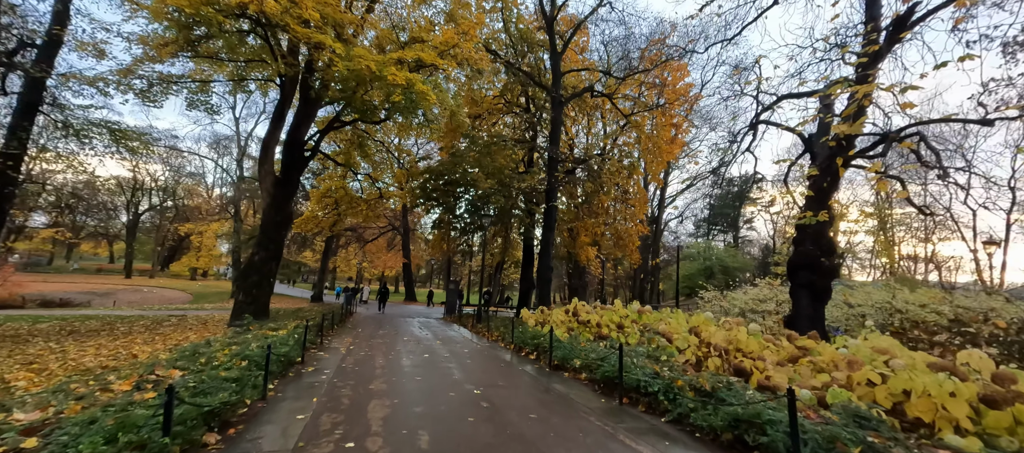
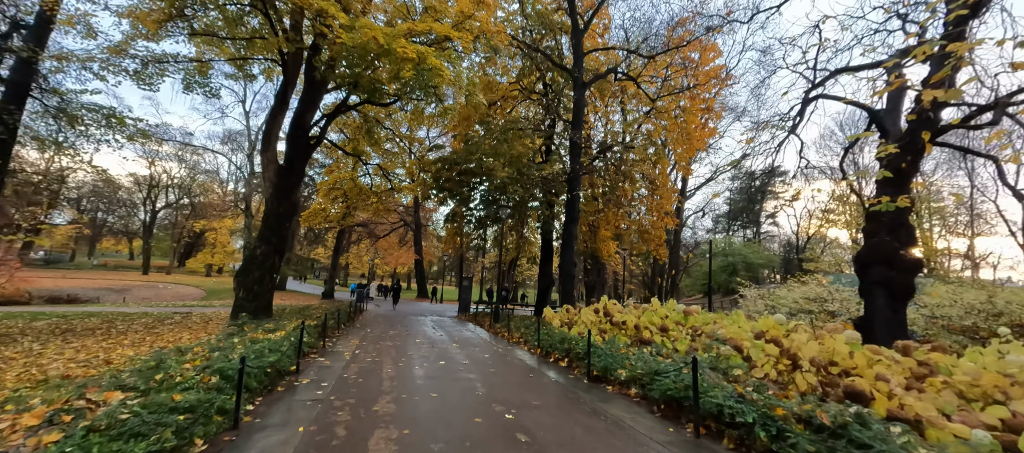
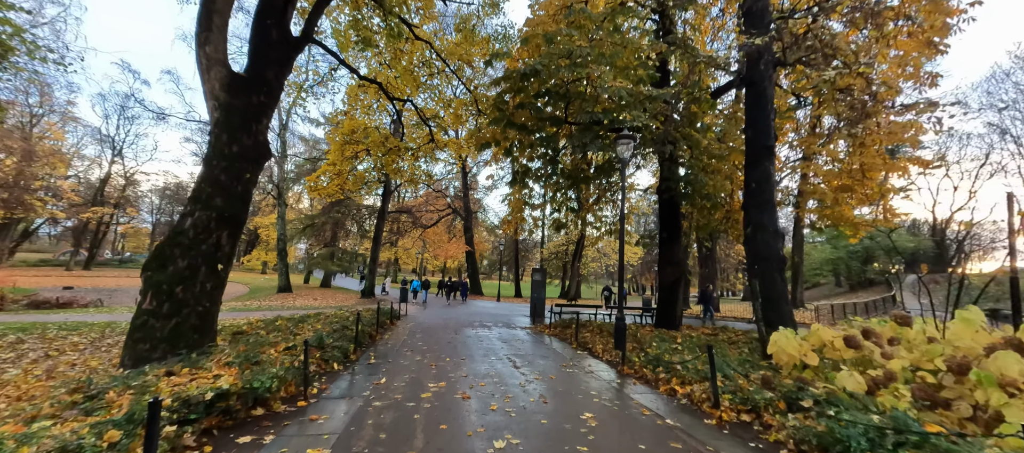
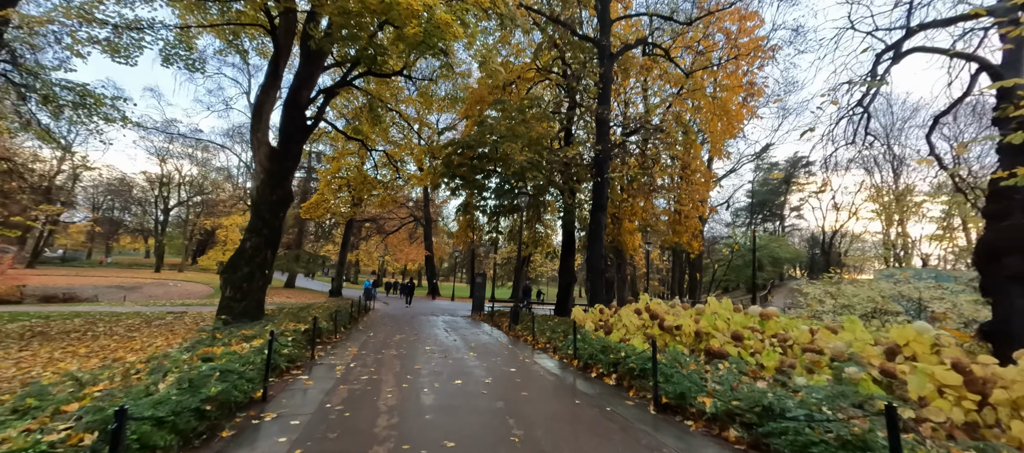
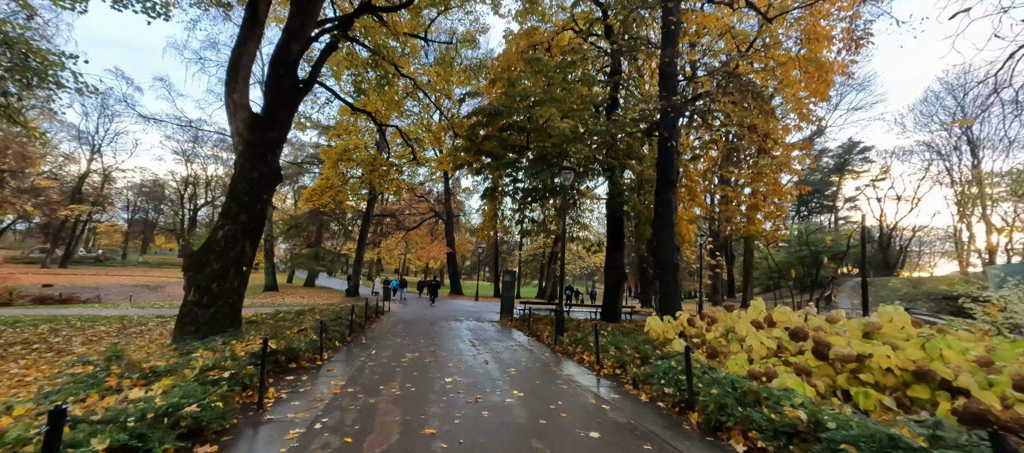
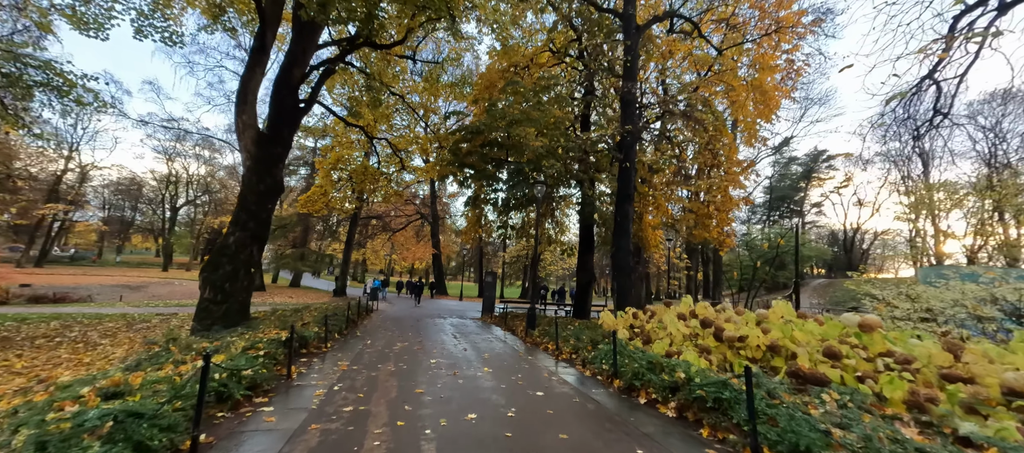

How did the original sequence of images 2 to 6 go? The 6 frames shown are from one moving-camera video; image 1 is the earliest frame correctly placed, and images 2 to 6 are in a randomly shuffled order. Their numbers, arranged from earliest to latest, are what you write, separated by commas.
2, 4, 6, 5, 3
